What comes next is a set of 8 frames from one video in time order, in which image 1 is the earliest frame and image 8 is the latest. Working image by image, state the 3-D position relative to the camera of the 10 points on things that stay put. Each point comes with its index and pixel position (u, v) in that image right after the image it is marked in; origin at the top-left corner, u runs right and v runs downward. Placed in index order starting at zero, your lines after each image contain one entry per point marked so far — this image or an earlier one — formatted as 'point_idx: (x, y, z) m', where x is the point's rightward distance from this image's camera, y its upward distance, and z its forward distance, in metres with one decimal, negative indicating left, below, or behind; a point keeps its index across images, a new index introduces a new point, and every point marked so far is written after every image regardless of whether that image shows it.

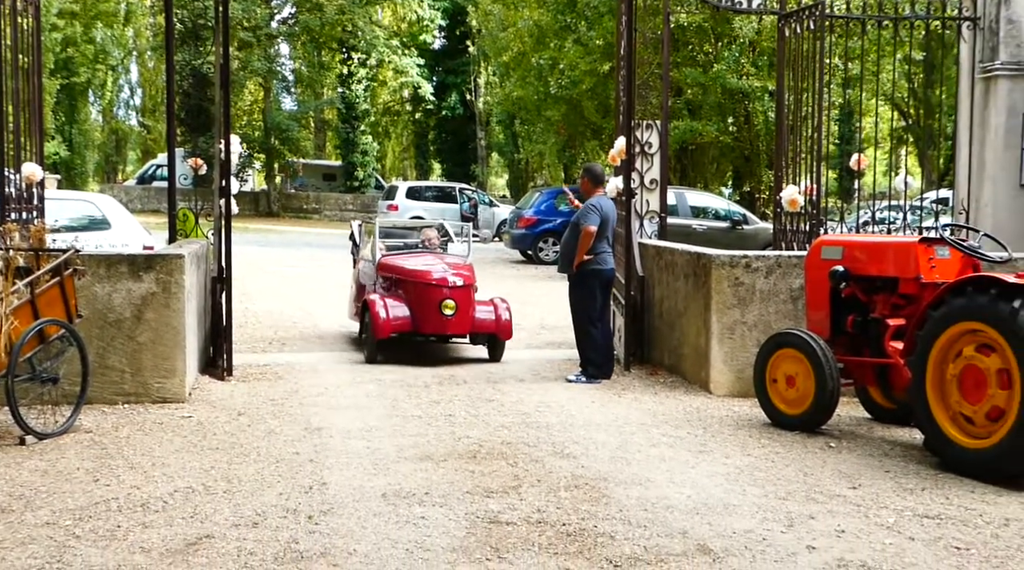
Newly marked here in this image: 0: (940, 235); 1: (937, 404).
0: (+2.5, +0.3, +7.4) m
1: (+2.3, -0.7, +6.9) m
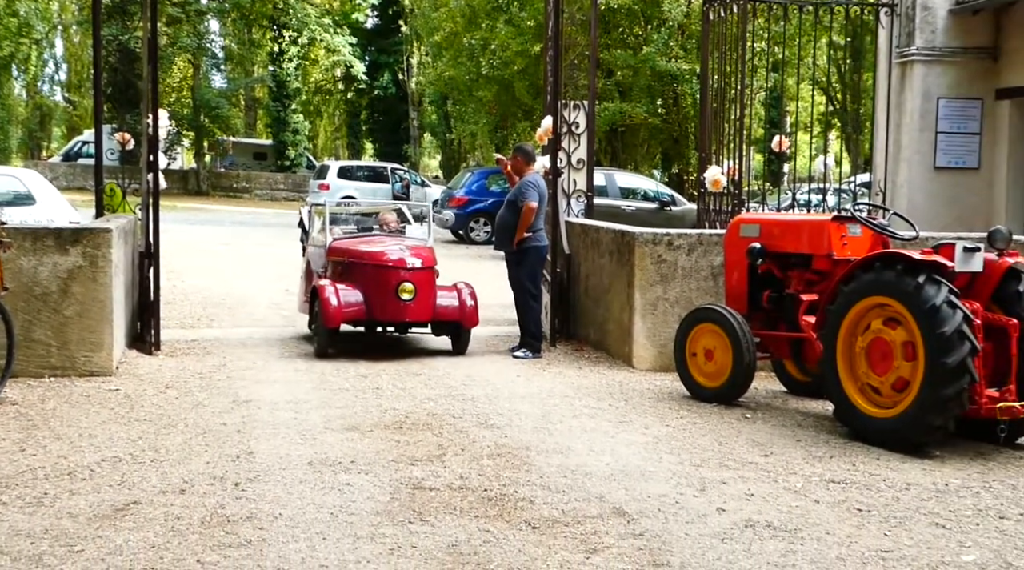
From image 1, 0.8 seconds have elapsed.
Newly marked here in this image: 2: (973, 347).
0: (+2.1, +0.4, +7.7) m
1: (+1.9, -0.5, +7.1) m
2: (+2.4, -0.3, +6.5) m
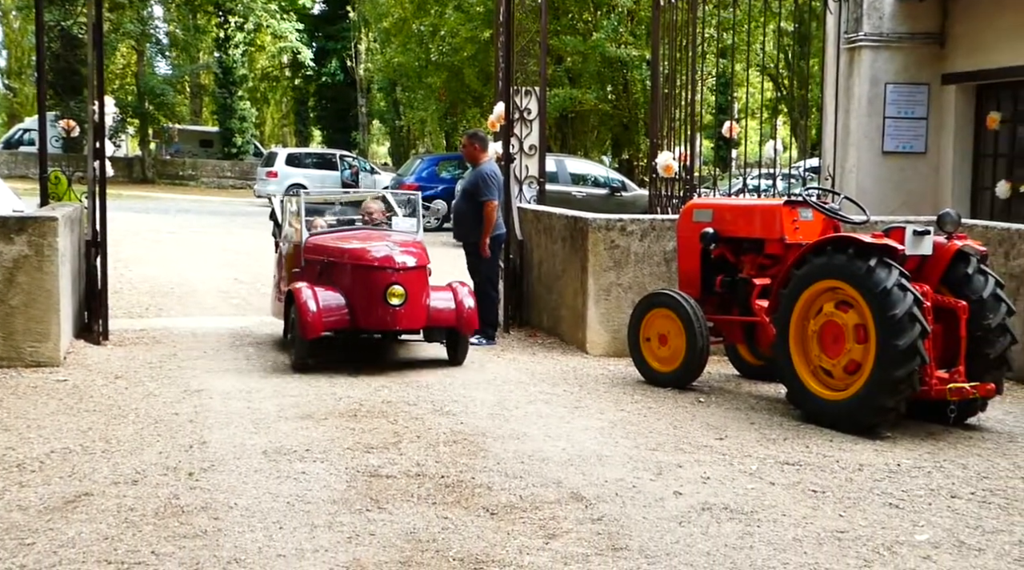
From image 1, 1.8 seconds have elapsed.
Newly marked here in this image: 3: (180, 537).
0: (+1.8, +0.5, +7.7) m
1: (+1.7, -0.4, +7.2) m
2: (+2.2, -0.2, +6.5) m
3: (-1.2, -0.9, +4.7) m
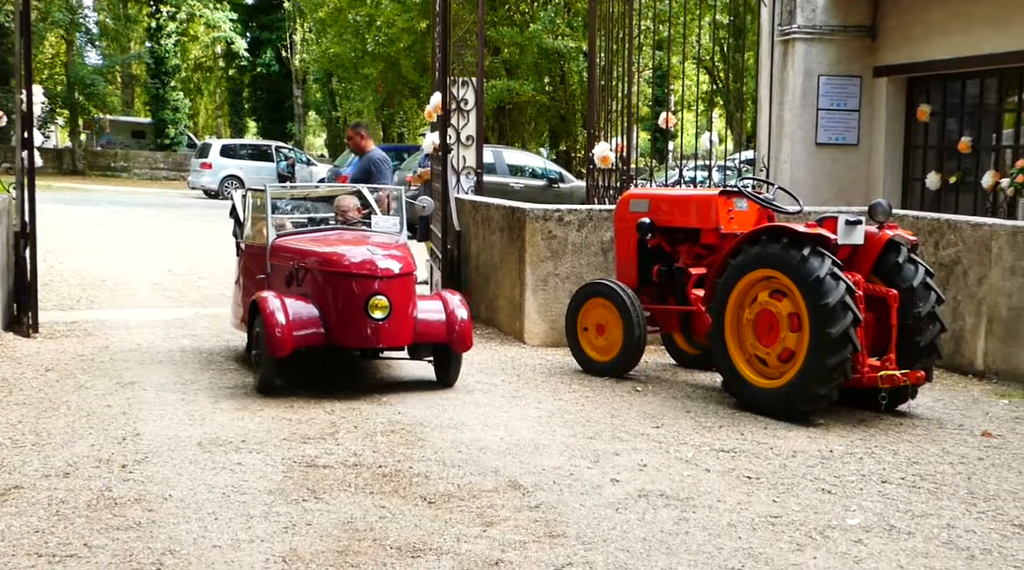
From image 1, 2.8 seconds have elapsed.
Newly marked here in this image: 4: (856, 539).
0: (+1.4, +0.6, +7.8) m
1: (+1.3, -0.4, +7.3) m
2: (+1.8, -0.2, +6.6) m
3: (-1.5, -0.9, +4.6) m
4: (+1.3, -1.0, +4.7) m
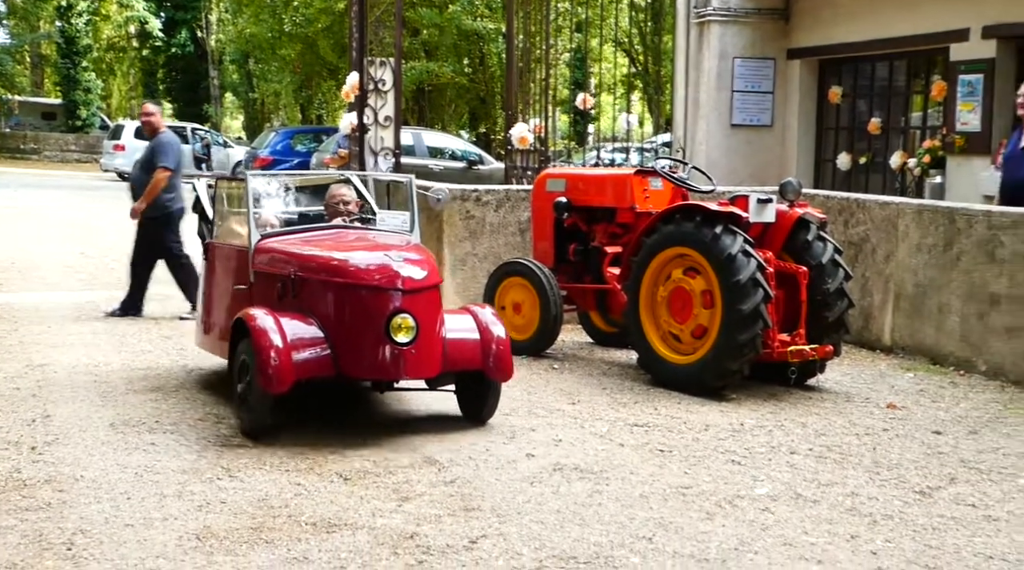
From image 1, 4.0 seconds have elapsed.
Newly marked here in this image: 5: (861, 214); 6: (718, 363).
0: (+0.9, +0.7, +7.9) m
1: (+0.8, -0.2, +7.4) m
2: (+1.4, 0.0, +6.8) m
3: (-1.8, -0.8, +4.5) m
4: (+1.0, -0.9, +4.8) m
5: (+2.4, +0.5, +8.5) m
6: (+1.1, -0.4, +6.9) m
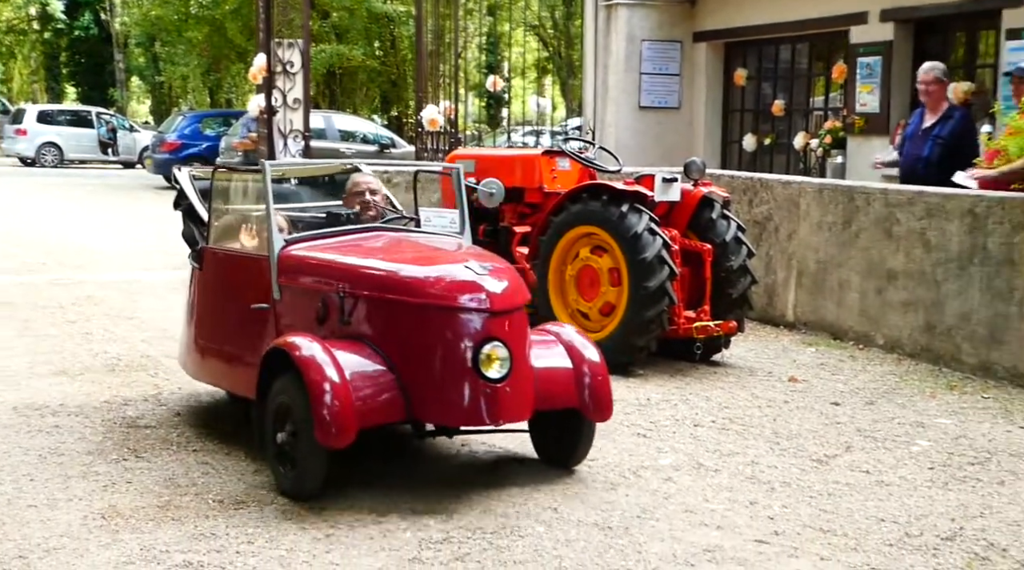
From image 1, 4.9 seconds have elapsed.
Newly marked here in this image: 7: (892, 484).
0: (+0.3, +0.9, +8.0) m
1: (+0.3, -0.1, +7.5) m
2: (+0.9, +0.1, +6.9) m
3: (-2.1, -0.8, +4.5) m
4: (+0.6, -0.8, +4.9) m
5: (+1.8, +0.6, +8.7) m
6: (+0.6, -0.3, +7.0) m
7: (+1.5, -0.8, +5.0) m
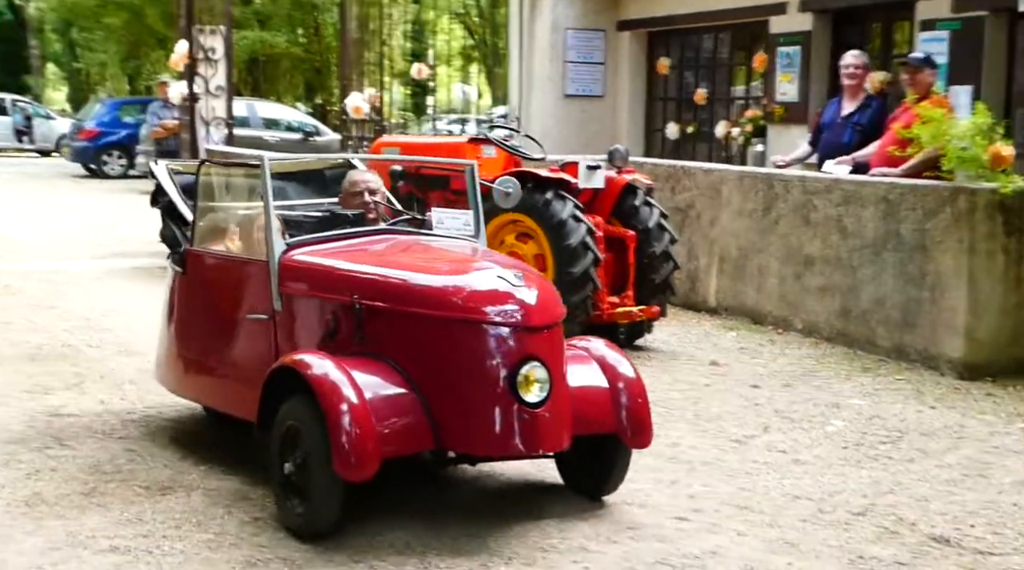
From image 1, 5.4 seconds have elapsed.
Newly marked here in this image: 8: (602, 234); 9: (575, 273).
0: (-0.2, +1.0, +8.0) m
1: (-0.2, 0.0, +7.5) m
2: (+0.5, +0.2, +7.0) m
3: (-2.4, -0.7, +4.4) m
4: (+0.3, -0.7, +5.0) m
5: (+1.2, +0.7, +8.9) m
6: (+0.2, -0.2, +7.1) m
7: (+1.2, -0.7, +5.1) m
8: (+0.5, +0.3, +7.4) m
9: (+0.3, +0.1, +6.9) m
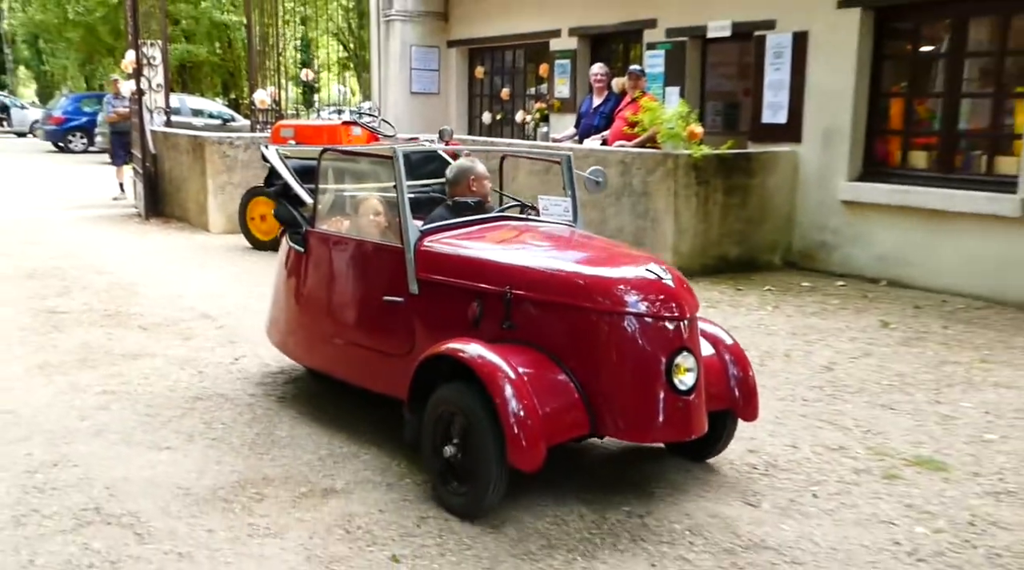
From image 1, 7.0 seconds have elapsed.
0: (-1.4, +1.5, +11.2) m
1: (-1.4, +0.5, +10.7) m
2: (-0.7, +0.7, +10.2) m
3: (-3.4, -0.1, +7.5) m
4: (-0.7, -0.1, +8.2) m
5: (0.0, +1.2, +12.1) m
6: (-1.0, +0.3, +10.3) m
7: (+0.2, -0.1, +8.4) m
8: (-0.6, +0.8, +10.6) m
9: (-0.8, +0.6, +10.1) m
